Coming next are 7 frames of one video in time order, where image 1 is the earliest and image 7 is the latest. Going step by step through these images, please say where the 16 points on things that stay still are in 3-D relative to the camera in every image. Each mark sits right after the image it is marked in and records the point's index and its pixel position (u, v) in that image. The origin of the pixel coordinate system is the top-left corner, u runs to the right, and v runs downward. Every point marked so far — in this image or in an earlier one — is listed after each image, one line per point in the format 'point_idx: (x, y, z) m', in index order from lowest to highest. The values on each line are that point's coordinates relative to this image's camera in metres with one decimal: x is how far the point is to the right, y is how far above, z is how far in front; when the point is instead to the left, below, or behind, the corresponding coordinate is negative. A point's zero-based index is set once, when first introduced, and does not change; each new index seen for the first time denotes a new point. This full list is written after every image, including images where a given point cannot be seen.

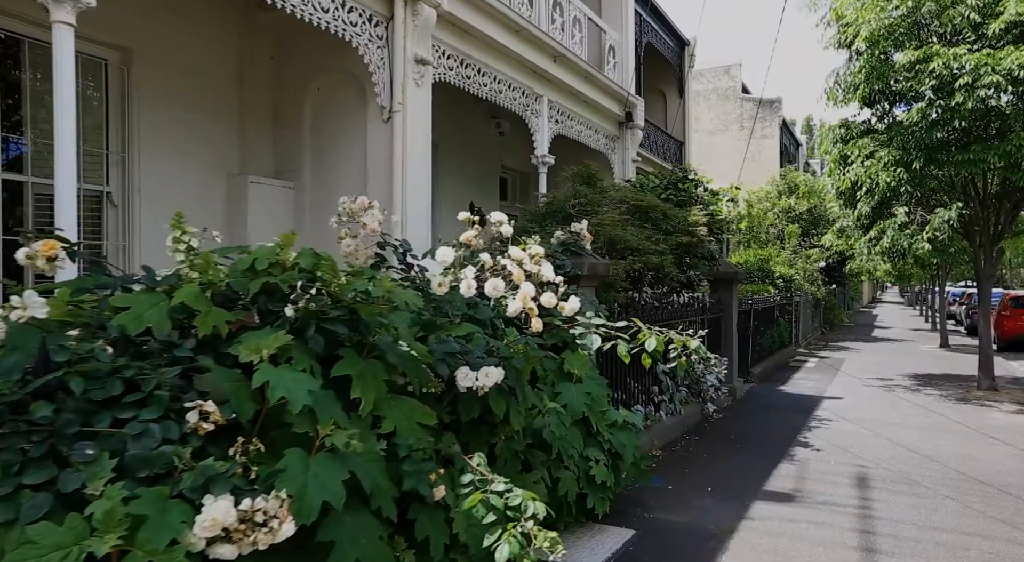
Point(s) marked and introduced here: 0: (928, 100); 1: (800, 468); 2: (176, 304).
0: (+6.5, +2.8, +10.6) m
1: (+2.8, -1.8, +6.7) m
2: (-1.2, -0.1, +2.4) m
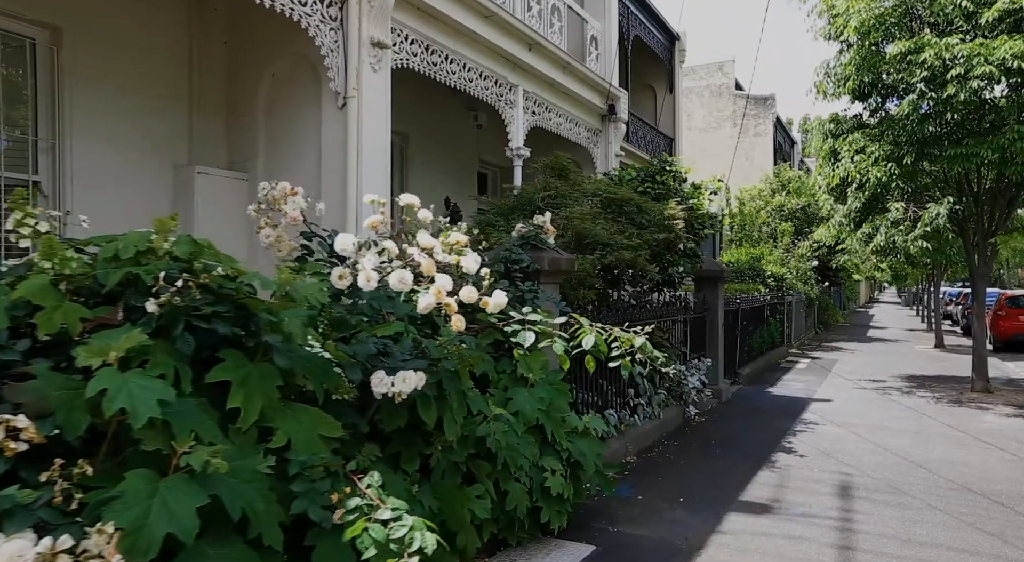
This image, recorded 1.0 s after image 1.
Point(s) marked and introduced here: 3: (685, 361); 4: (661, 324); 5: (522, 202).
0: (+6.2, +2.9, +10.3) m
1: (+2.5, -1.8, +6.3) m
2: (-1.5, -0.1, +2.1) m
3: (+2.4, -1.1, +9.3) m
4: (+1.8, -0.5, +8.2) m
5: (+0.1, +0.8, +6.7) m
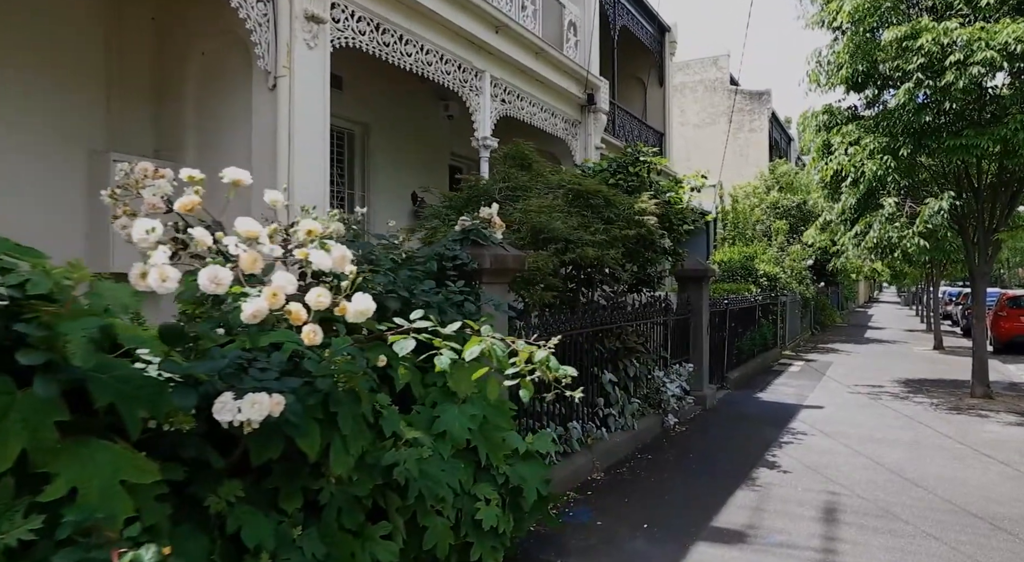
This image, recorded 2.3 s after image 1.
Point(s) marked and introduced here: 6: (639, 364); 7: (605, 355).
0: (+5.8, +2.9, +9.7) m
1: (+2.1, -1.8, +5.8) m
2: (-1.9, -0.1, +1.5) m
3: (+1.9, -1.1, +8.7) m
4: (+1.4, -0.5, +7.7) m
5: (-0.3, +0.8, +6.1) m
6: (+1.4, -0.9, +7.5) m
7: (+1.0, -0.8, +7.0) m
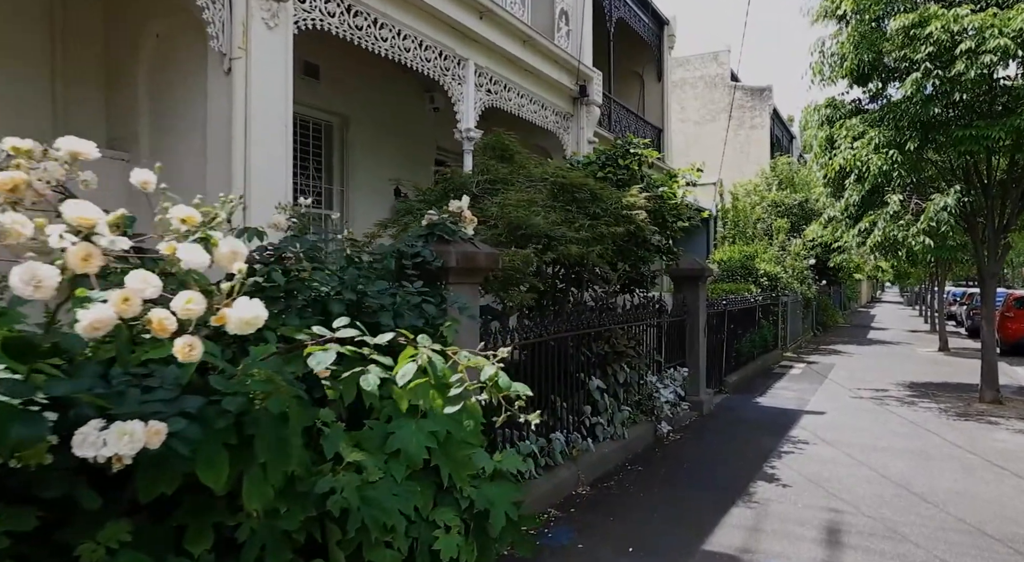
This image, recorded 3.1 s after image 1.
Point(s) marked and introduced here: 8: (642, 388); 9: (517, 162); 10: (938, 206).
0: (+5.6, +2.9, +9.2) m
1: (+1.9, -1.8, +5.3) m
2: (-2.1, -0.1, +1.1) m
3: (+1.8, -1.1, +8.2) m
4: (+1.2, -0.5, +7.2) m
5: (-0.5, +0.8, +5.7) m
6: (+1.2, -0.9, +7.1) m
7: (+0.8, -0.8, +6.6) m
8: (+1.4, -1.2, +7.5) m
9: (0.0, +1.1, +6.1) m
10: (+6.1, +1.1, +9.7) m
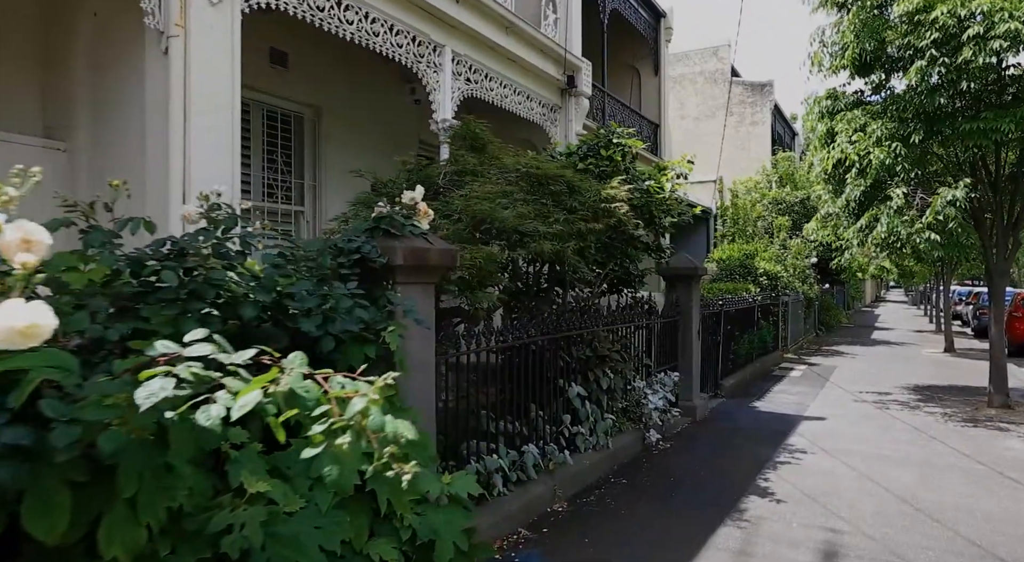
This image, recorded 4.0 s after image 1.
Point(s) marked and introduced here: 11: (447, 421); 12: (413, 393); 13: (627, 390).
0: (+5.4, +2.9, +8.8) m
1: (+1.7, -1.8, +4.9) m
2: (-2.4, -0.1, +0.6) m
3: (+1.6, -1.1, +7.8) m
4: (+1.0, -0.5, +6.8) m
5: (-0.7, +0.8, +5.2) m
6: (+1.0, -0.9, +6.7) m
7: (+0.6, -0.8, +6.2) m
8: (+1.2, -1.2, +7.1) m
9: (-0.2, +1.1, +5.6) m
10: (+5.9, +1.1, +9.2) m
11: (-0.4, -1.0, +4.7) m
12: (-0.5, -0.6, +3.8) m
13: (+1.1, -1.0, +6.4) m
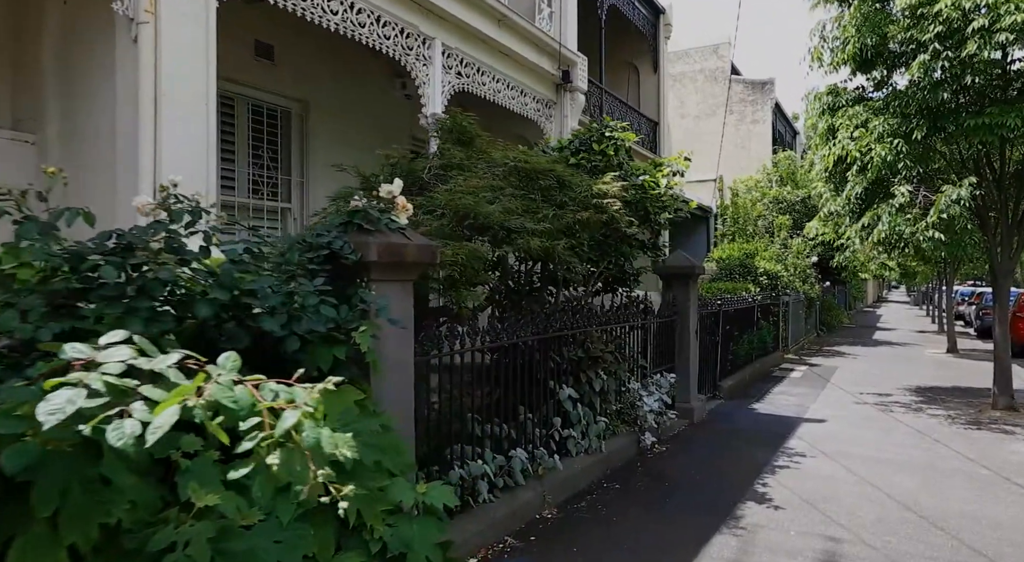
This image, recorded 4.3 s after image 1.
0: (+5.3, +2.9, +8.6) m
1: (+1.6, -1.8, +4.7) m
2: (-2.5, 0.0, +0.5) m
3: (+1.5, -1.1, +7.6) m
4: (+0.9, -0.5, +6.6) m
5: (-0.8, +0.8, +5.0) m
6: (+0.9, -0.9, +6.5) m
7: (+0.5, -0.8, +6.0) m
8: (+1.1, -1.2, +6.9) m
9: (-0.3, +1.1, +5.4) m
10: (+5.8, +1.1, +9.0) m
11: (-0.5, -0.9, +4.5) m
12: (-0.6, -0.6, +3.6) m
13: (+1.0, -1.0, +6.3) m
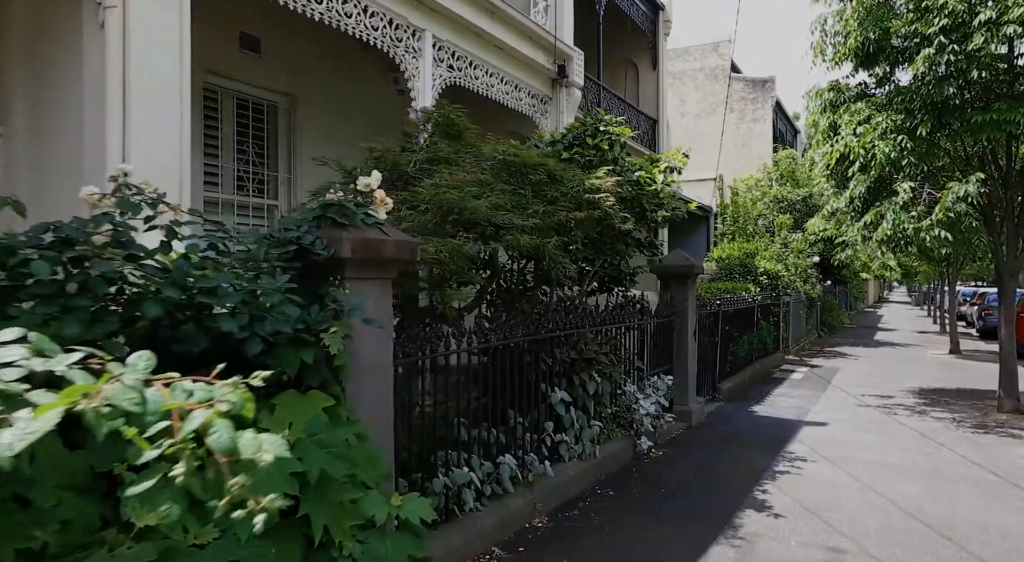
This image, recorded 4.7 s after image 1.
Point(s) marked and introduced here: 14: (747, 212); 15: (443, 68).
0: (+5.2, +2.9, +8.4) m
1: (+1.5, -1.8, +4.5) m
2: (-2.6, 0.0, +0.2) m
3: (+1.4, -1.1, +7.4) m
4: (+0.8, -0.5, +6.4) m
5: (-0.9, +0.8, +4.8) m
6: (+0.9, -0.9, +6.3) m
7: (+0.4, -0.7, +5.8) m
8: (+1.0, -1.2, +6.7) m
9: (-0.4, +1.1, +5.2) m
10: (+5.7, +1.1, +8.8) m
11: (-0.6, -0.9, +4.3) m
12: (-0.7, -0.6, +3.4) m
13: (+0.9, -1.0, +6.0) m
14: (+6.9, +2.0, +20.0) m
15: (-0.7, +2.3, +7.2) m
